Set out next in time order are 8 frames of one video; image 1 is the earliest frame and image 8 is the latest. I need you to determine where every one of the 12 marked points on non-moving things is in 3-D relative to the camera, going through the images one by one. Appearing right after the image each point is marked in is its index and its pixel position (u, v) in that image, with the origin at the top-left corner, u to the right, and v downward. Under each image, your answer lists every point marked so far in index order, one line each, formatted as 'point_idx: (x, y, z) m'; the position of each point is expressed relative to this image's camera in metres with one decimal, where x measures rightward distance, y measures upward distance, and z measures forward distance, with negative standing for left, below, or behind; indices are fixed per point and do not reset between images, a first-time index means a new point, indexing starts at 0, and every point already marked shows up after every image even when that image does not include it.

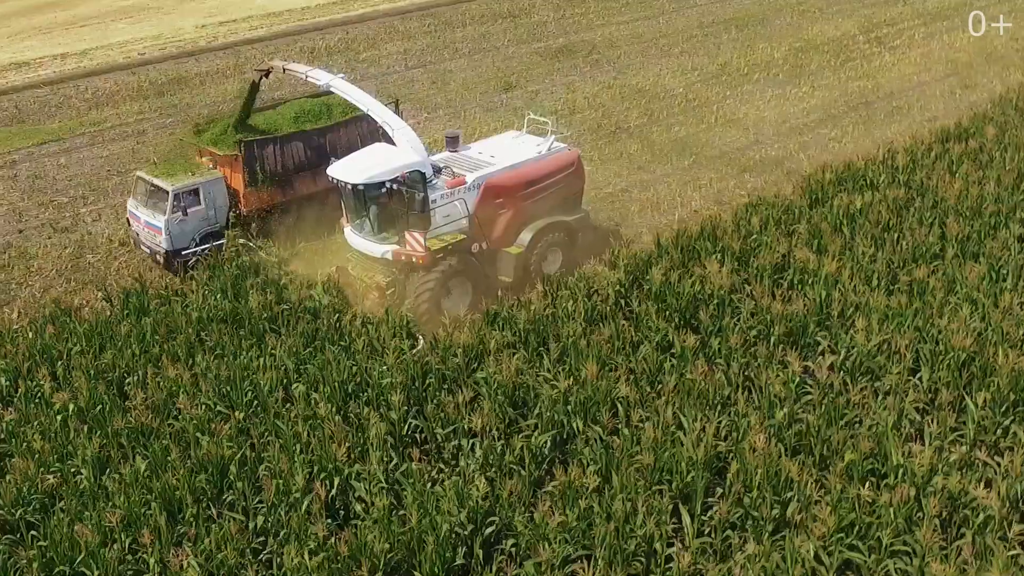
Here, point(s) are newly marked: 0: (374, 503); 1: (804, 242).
0: (-1.1, -1.7, +9.0) m
1: (+3.2, +0.5, +12.8) m
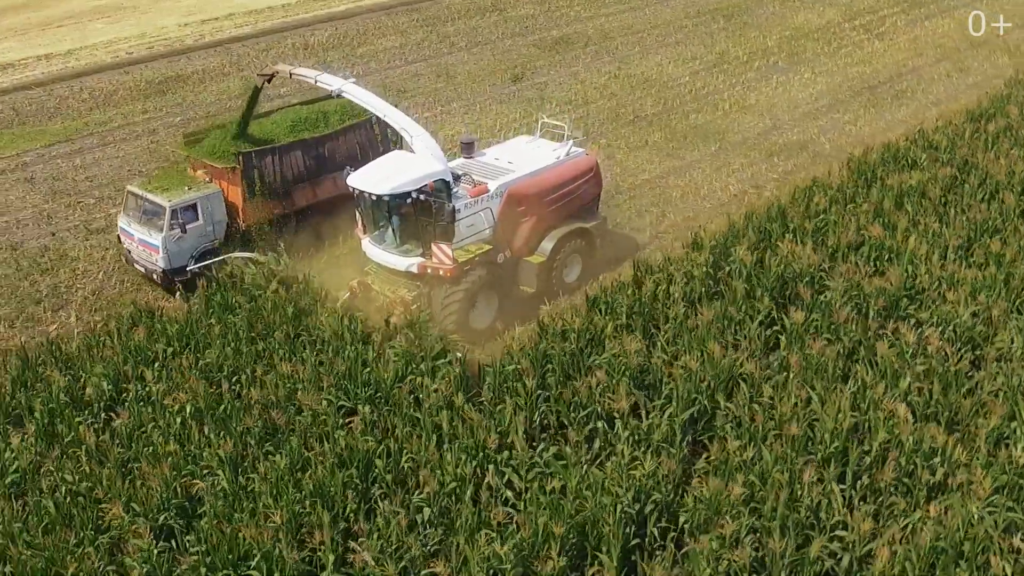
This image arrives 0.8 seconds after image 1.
0: (+0.2, -1.6, +9.0) m
1: (+4.1, +0.7, +13.1) m
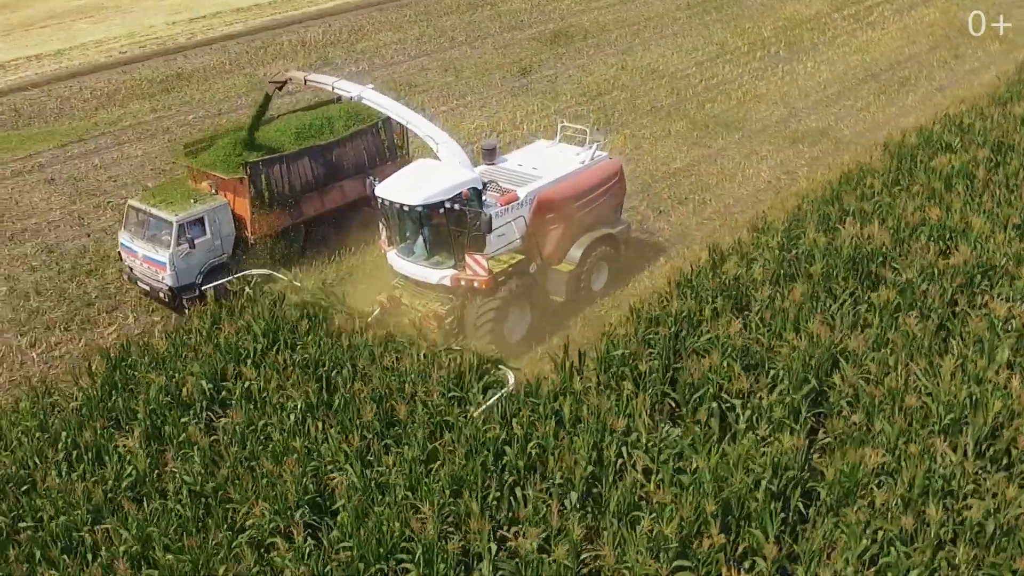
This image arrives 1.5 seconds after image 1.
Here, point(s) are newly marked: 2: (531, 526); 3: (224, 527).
0: (+1.3, -1.4, +9.0) m
1: (+4.8, +1.0, +13.3) m
2: (+0.2, -1.8, +8.4) m
3: (-2.2, -1.8, +8.5) m
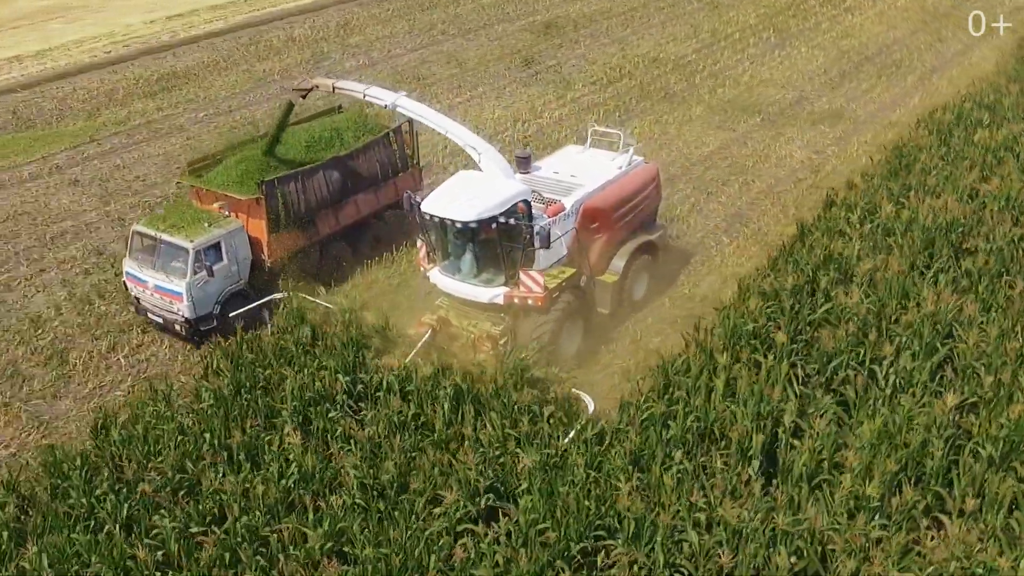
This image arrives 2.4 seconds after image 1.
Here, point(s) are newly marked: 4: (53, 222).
0: (+2.6, -1.2, +9.1) m
1: (+5.6, +1.4, +13.8) m
2: (+1.6, -1.6, +8.5) m
3: (-0.7, -1.7, +8.3) m
4: (-5.8, +0.8, +14.4) m
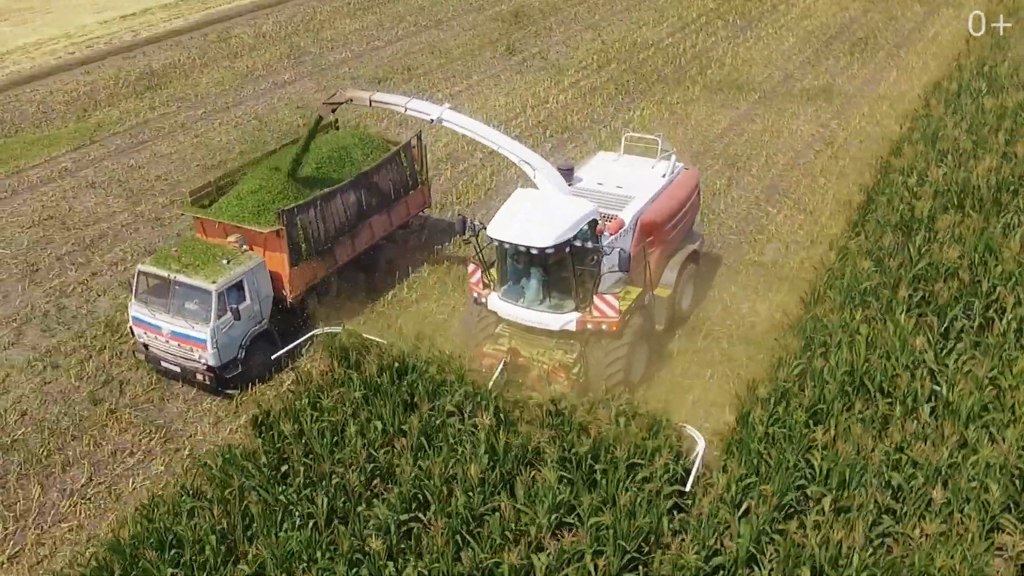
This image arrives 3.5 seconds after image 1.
0: (+4.0, -0.7, +9.5) m
1: (+6.2, +1.9, +14.5) m
2: (+3.1, -1.2, +8.7) m
3: (+0.8, -1.4, +8.3) m
4: (-5.2, +0.8, +13.7) m
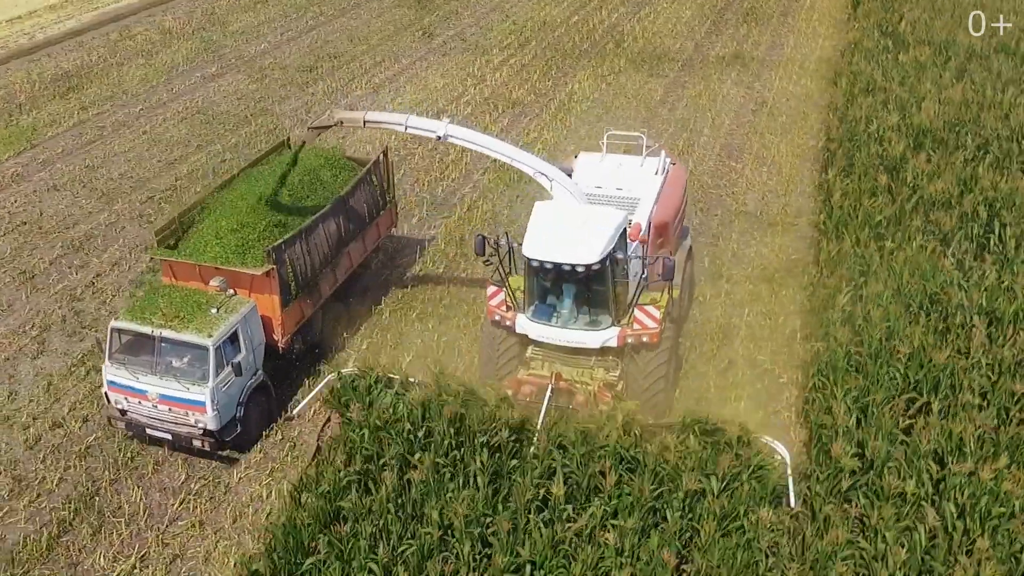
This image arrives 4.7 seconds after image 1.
0: (+4.7, 0.0, +10.5) m
1: (+5.8, +2.8, +15.9) m
2: (+4.0, -0.5, +9.6) m
3: (+1.9, -0.9, +8.8) m
4: (-5.1, +0.7, +13.0) m
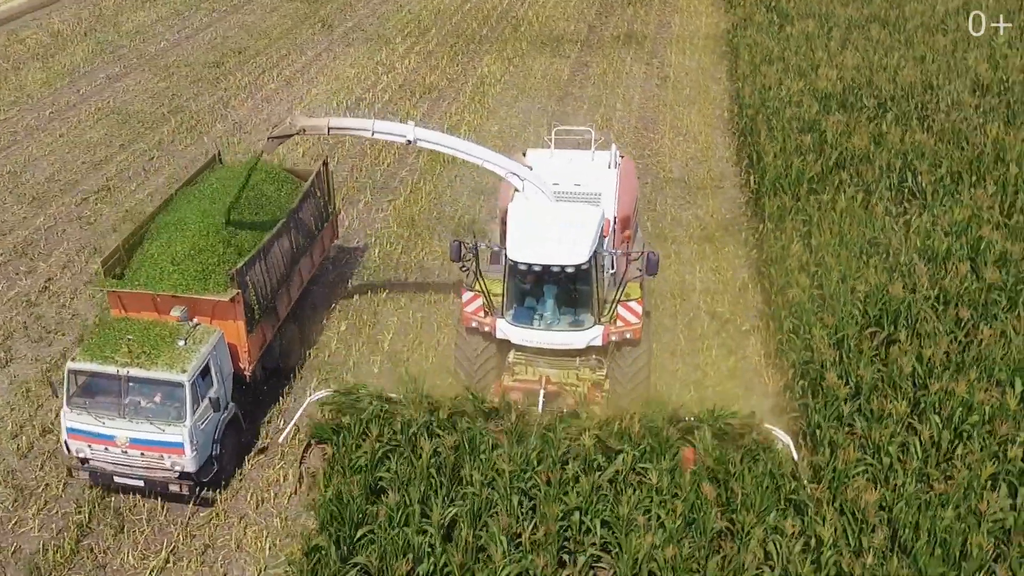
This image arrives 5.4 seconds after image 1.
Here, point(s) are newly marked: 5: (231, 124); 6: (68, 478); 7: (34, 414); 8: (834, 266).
0: (+4.4, +0.6, +11.5) m
1: (+4.6, +3.5, +16.9) m
2: (+3.9, +0.1, +10.5) m
3: (+1.9, -0.5, +9.4) m
4: (-5.7, +0.6, +12.7) m
5: (-3.9, +2.3, +15.8) m
6: (-3.7, -1.5, +9.4) m
7: (-4.3, -1.1, +10.1) m
8: (+3.2, +0.3, +11.0) m
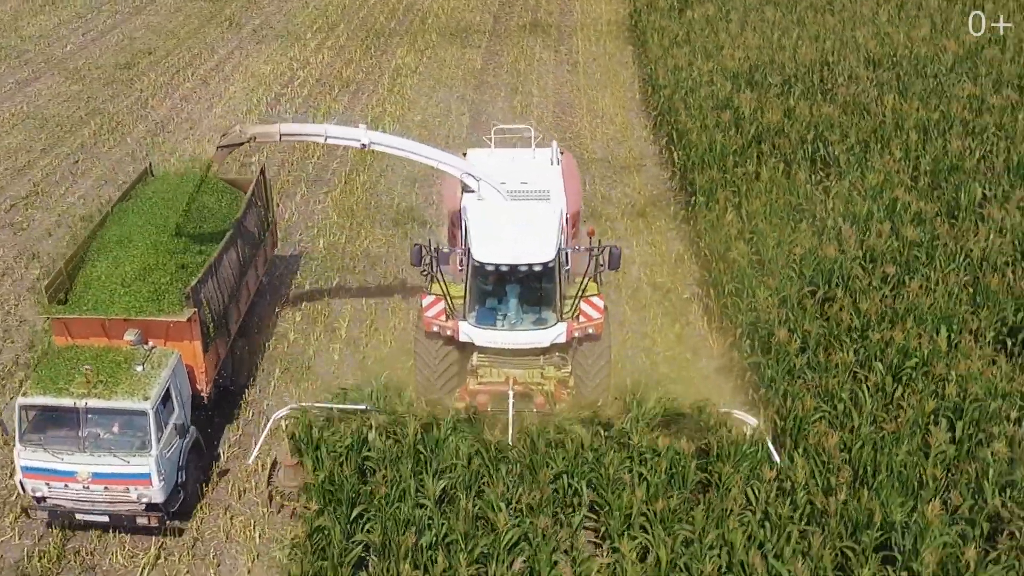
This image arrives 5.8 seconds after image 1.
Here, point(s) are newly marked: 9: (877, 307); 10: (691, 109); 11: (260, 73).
0: (+3.8, +1.1, +12.3) m
1: (+3.3, +3.9, +17.7) m
2: (+3.4, +0.5, +11.3) m
3: (+1.7, -0.2, +9.9) m
4: (-6.3, +0.5, +12.4) m
5: (-5.0, +2.3, +15.7) m
6: (-3.9, -1.6, +9.3) m
7: (-4.5, -1.2, +10.0) m
8: (+2.7, +0.6, +11.7) m
9: (+3.3, -0.2, +10.3) m
10: (+2.4, +2.5, +15.0) m
11: (-3.9, +3.4, +17.8) m
